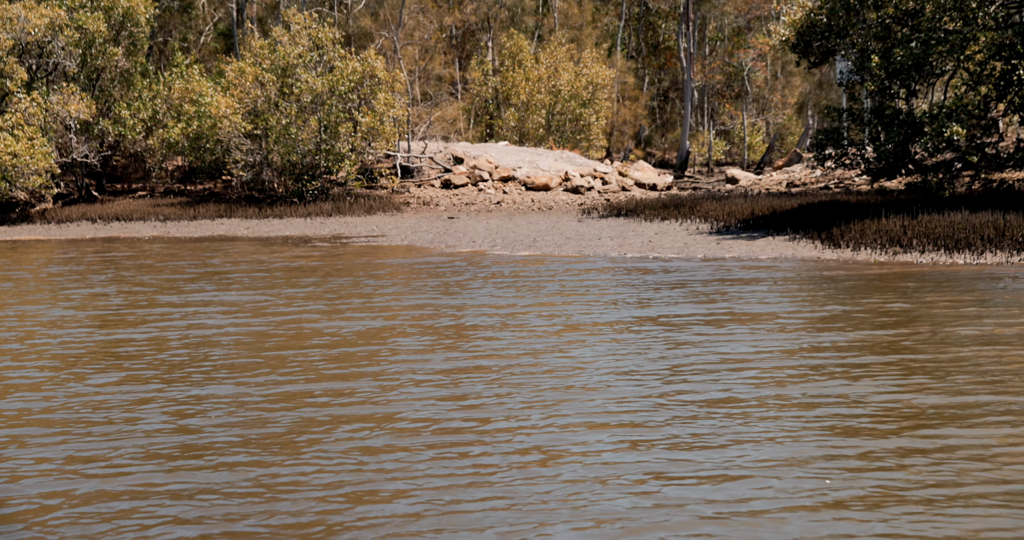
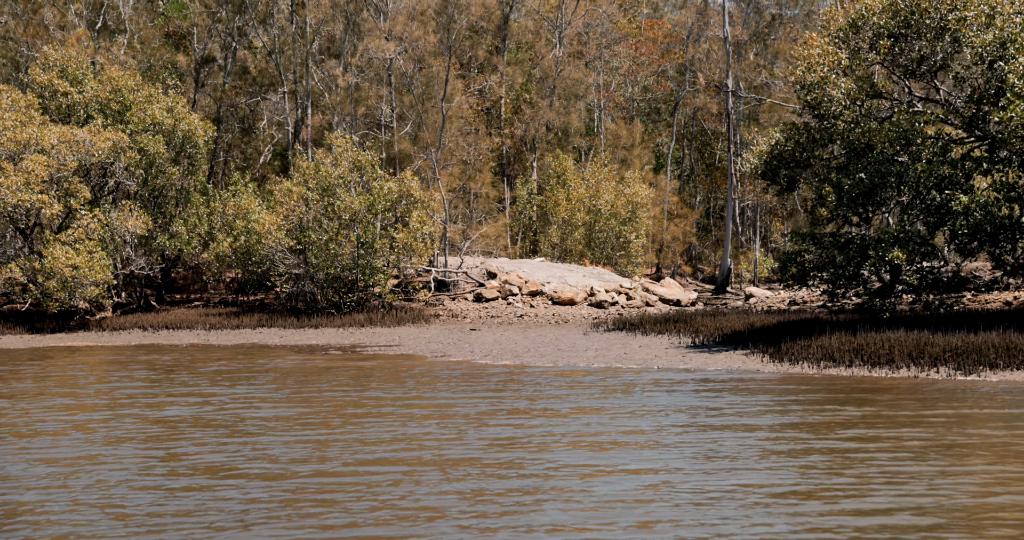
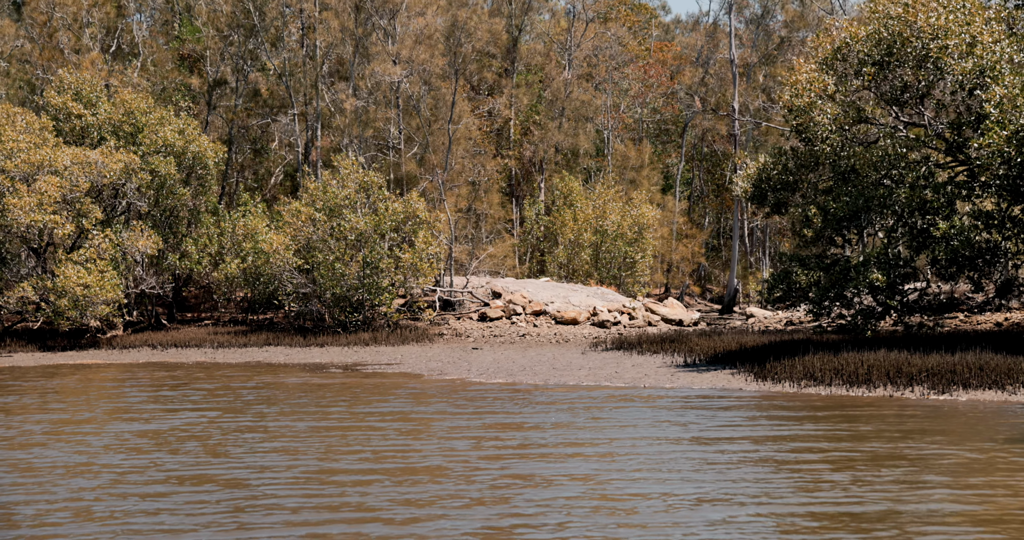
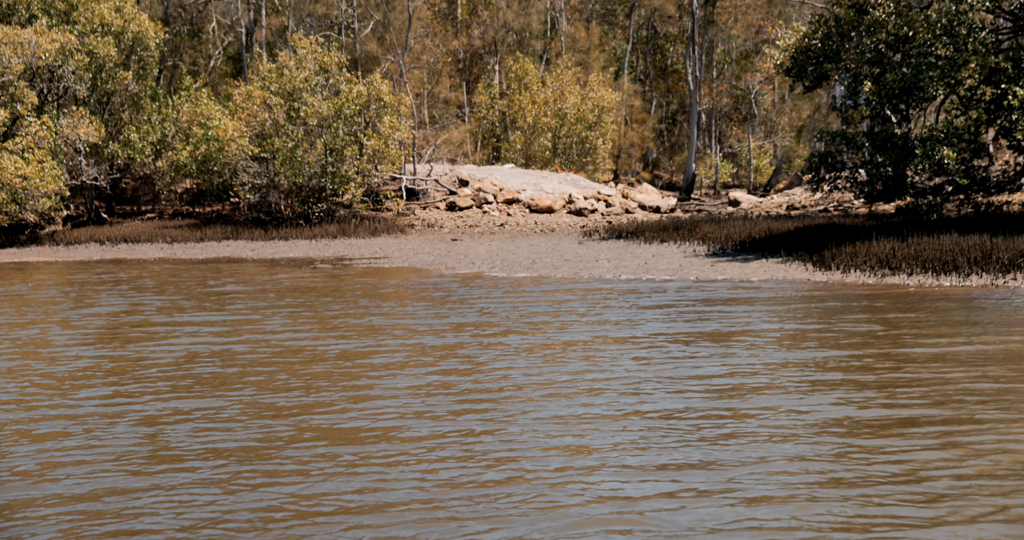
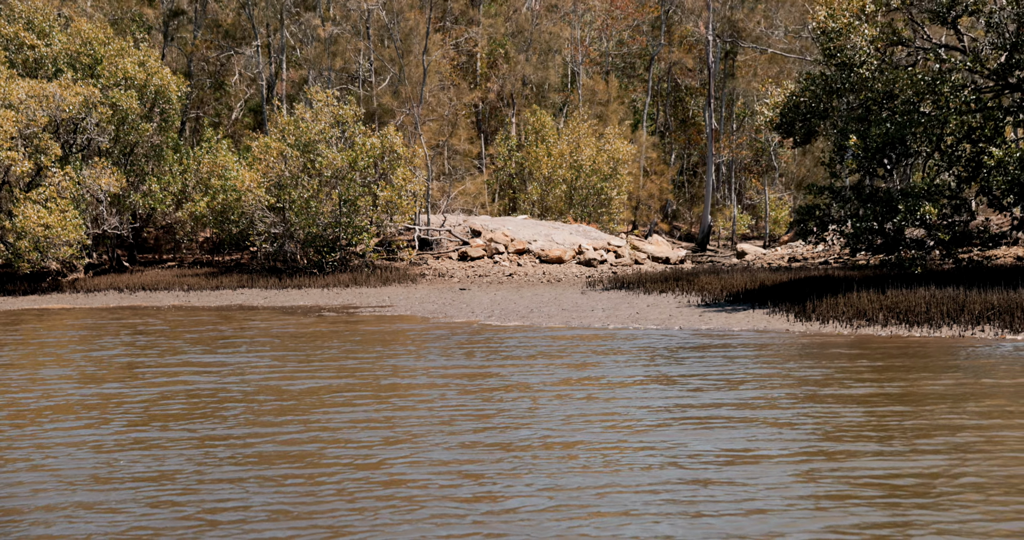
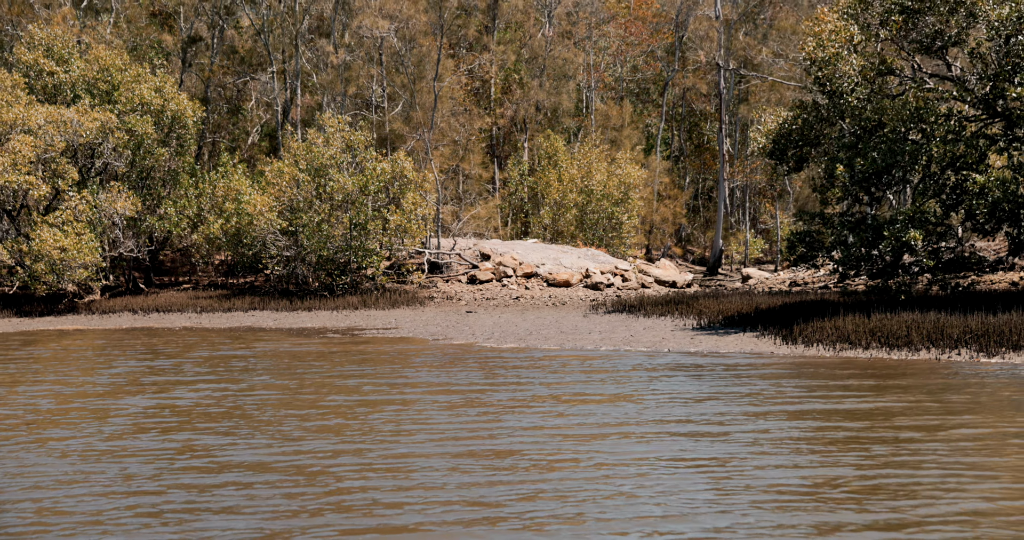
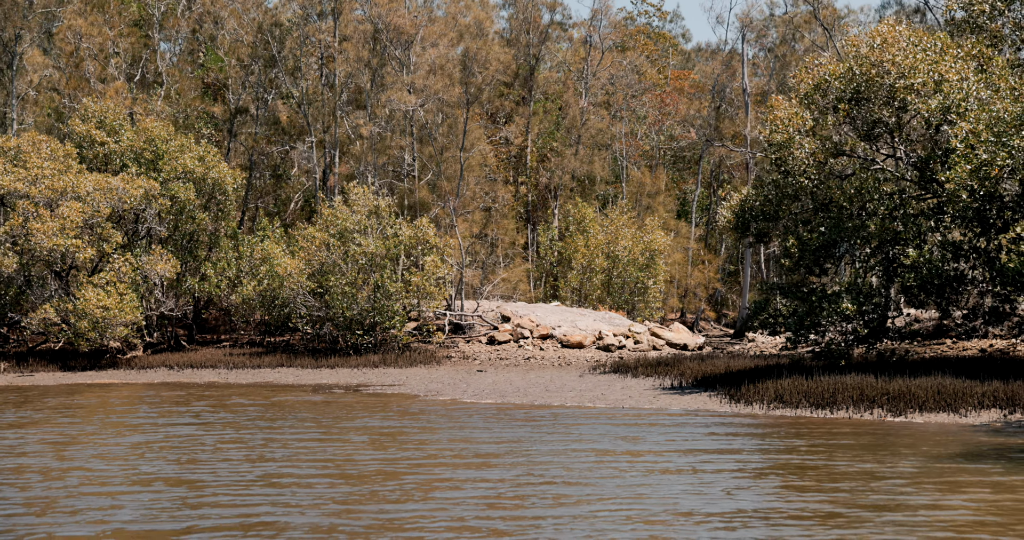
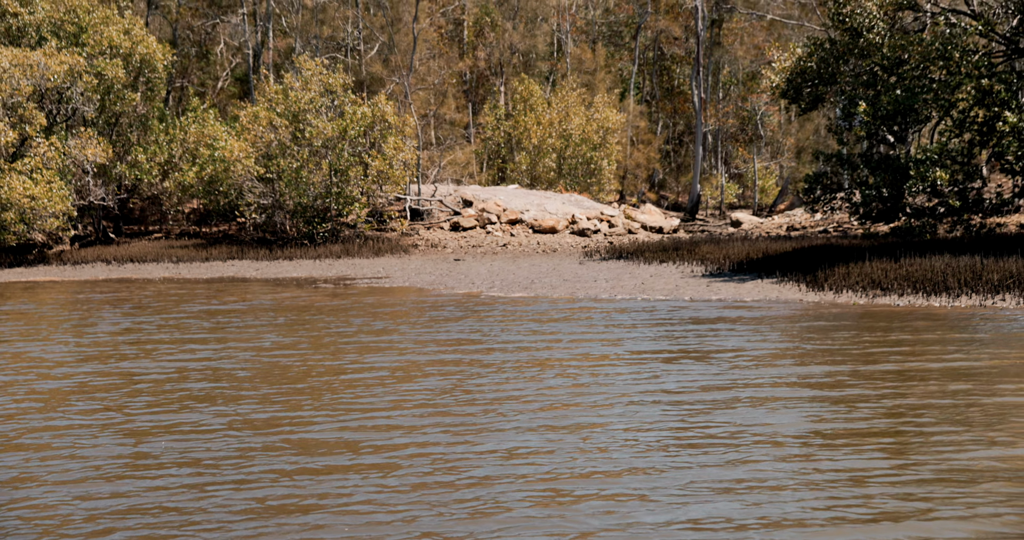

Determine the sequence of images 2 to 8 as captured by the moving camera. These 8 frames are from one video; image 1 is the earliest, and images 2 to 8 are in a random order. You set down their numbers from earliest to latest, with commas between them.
4, 8, 5, 6, 2, 3, 7
